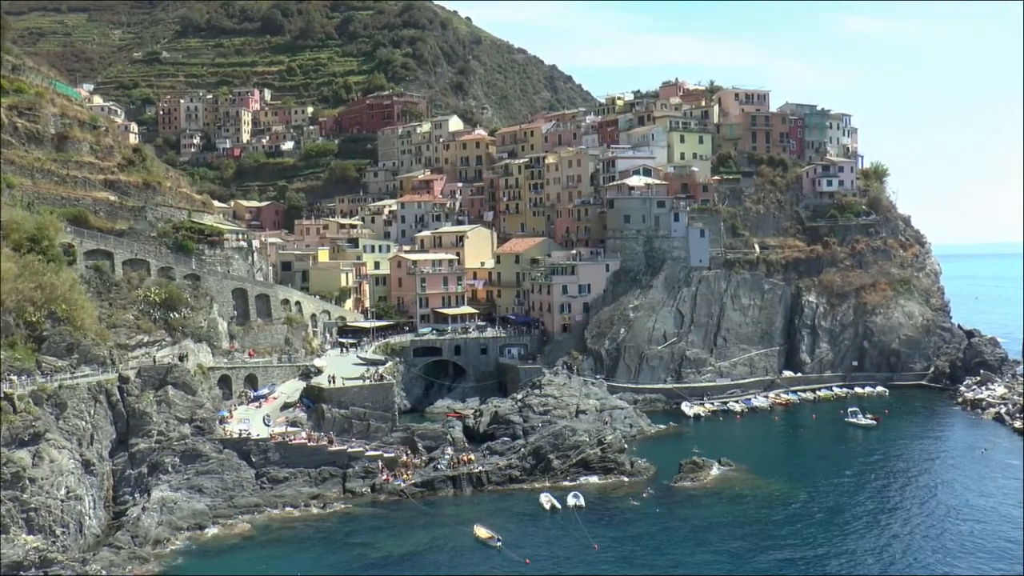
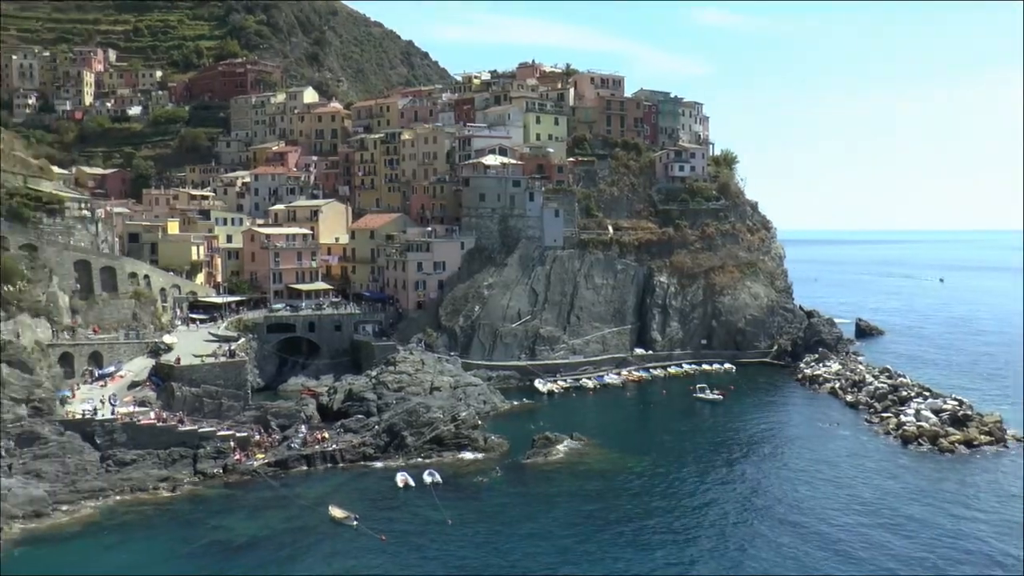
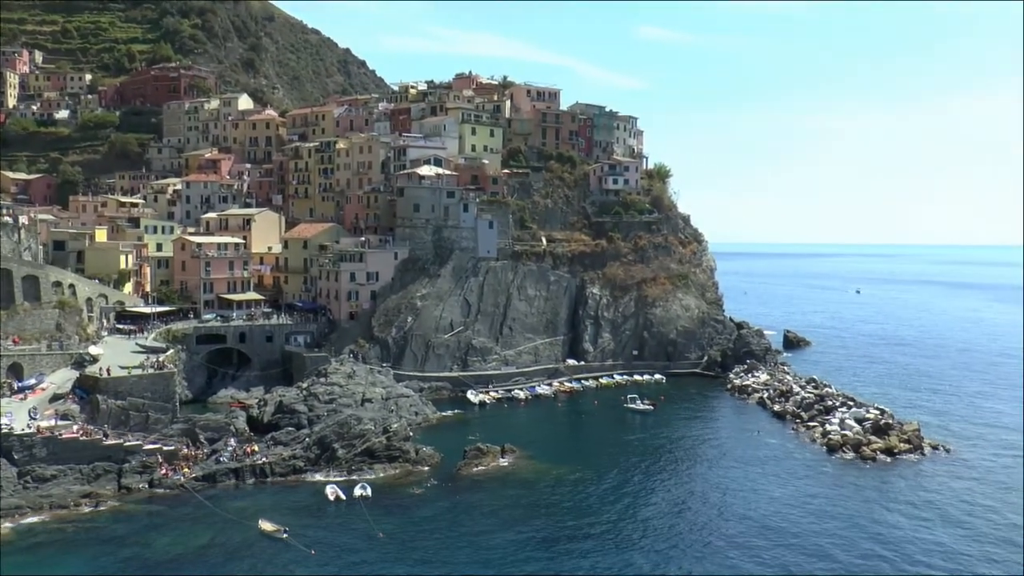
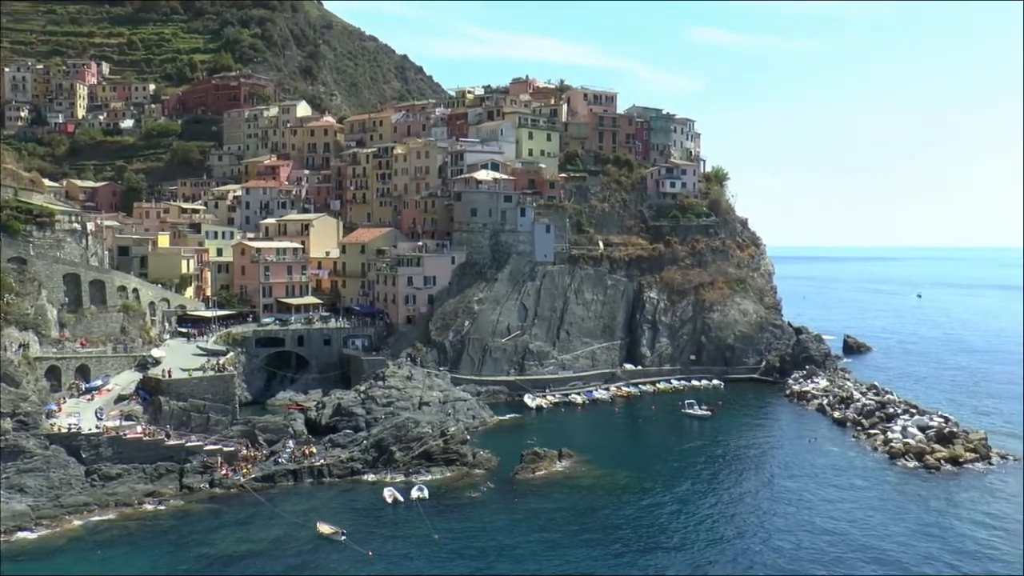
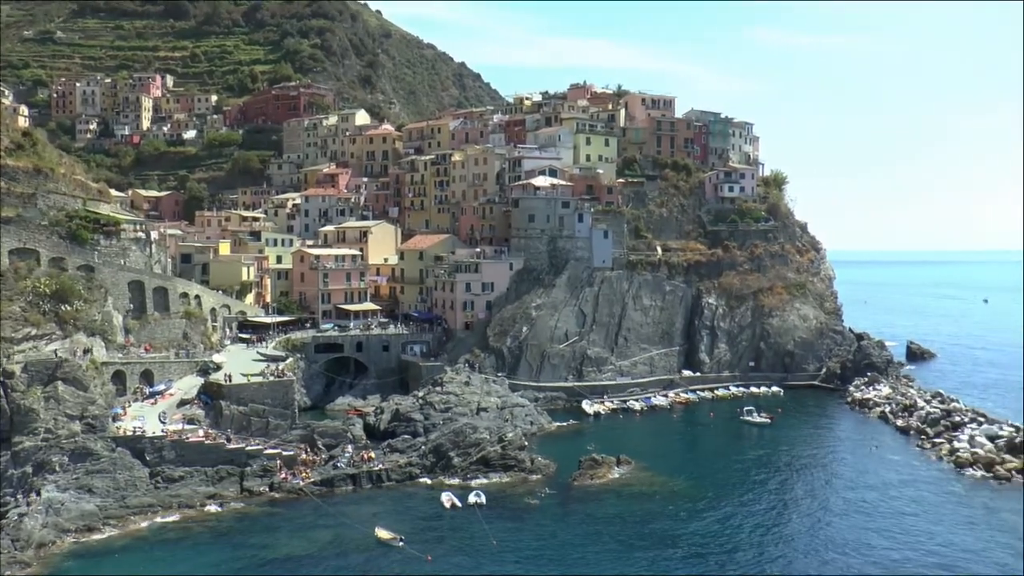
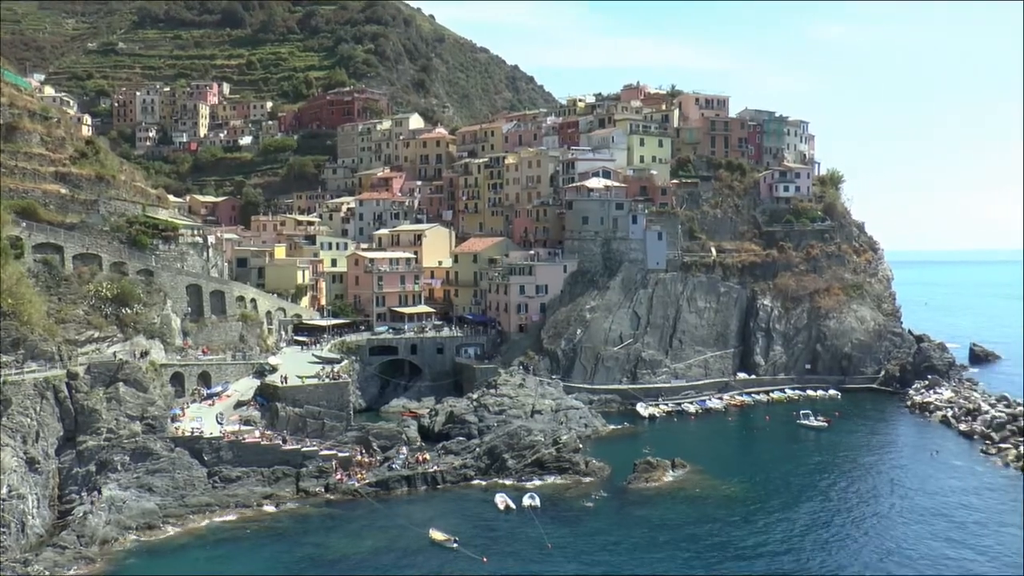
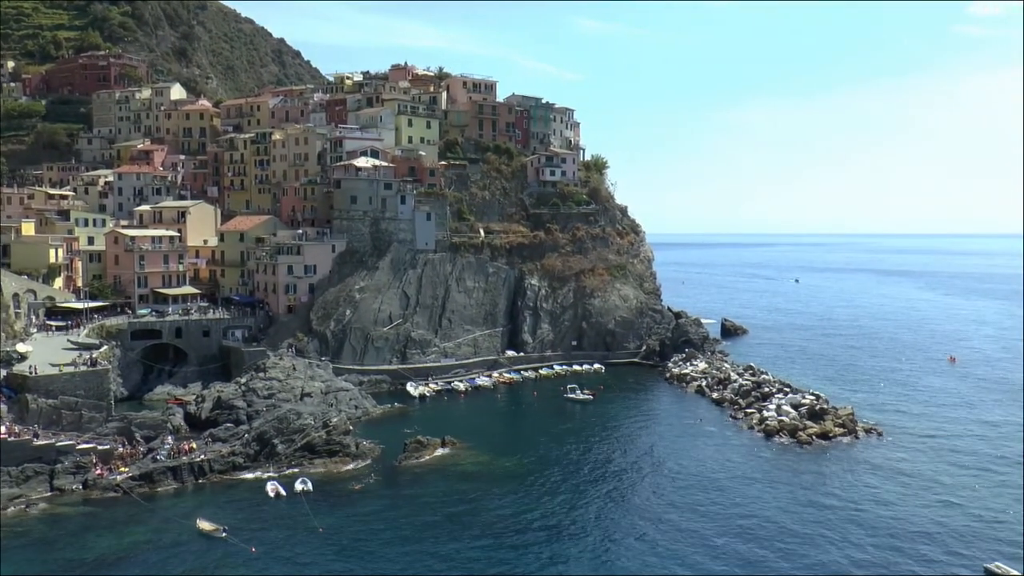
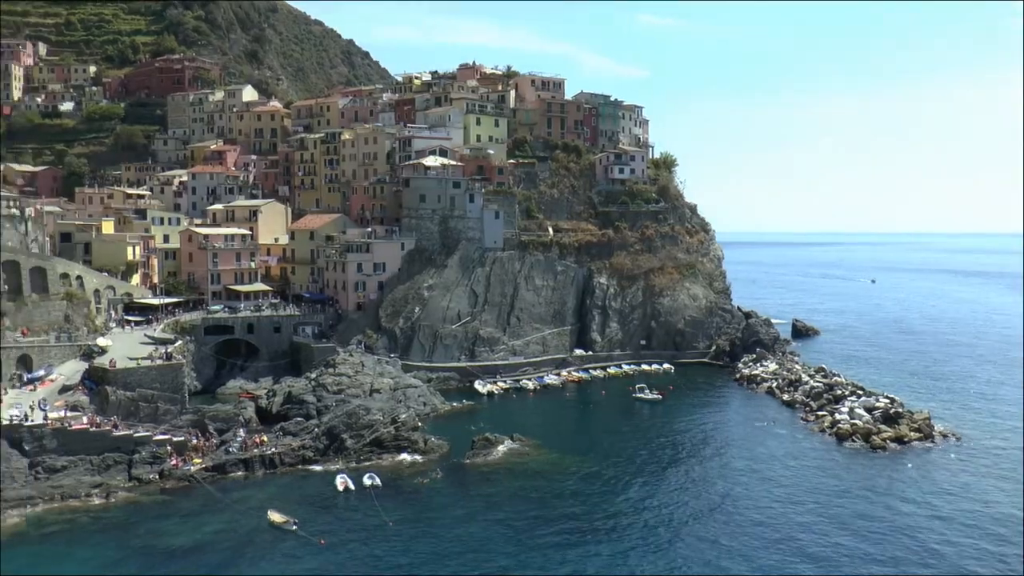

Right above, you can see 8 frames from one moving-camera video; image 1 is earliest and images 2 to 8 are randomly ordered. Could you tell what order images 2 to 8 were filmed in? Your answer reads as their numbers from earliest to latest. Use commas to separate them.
6, 5, 4, 3, 7, 8, 2
